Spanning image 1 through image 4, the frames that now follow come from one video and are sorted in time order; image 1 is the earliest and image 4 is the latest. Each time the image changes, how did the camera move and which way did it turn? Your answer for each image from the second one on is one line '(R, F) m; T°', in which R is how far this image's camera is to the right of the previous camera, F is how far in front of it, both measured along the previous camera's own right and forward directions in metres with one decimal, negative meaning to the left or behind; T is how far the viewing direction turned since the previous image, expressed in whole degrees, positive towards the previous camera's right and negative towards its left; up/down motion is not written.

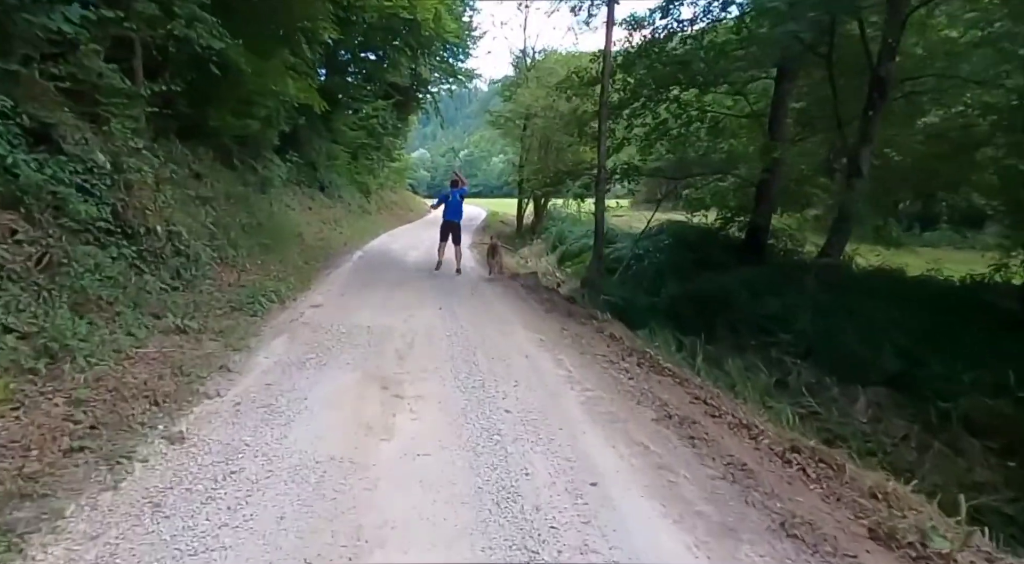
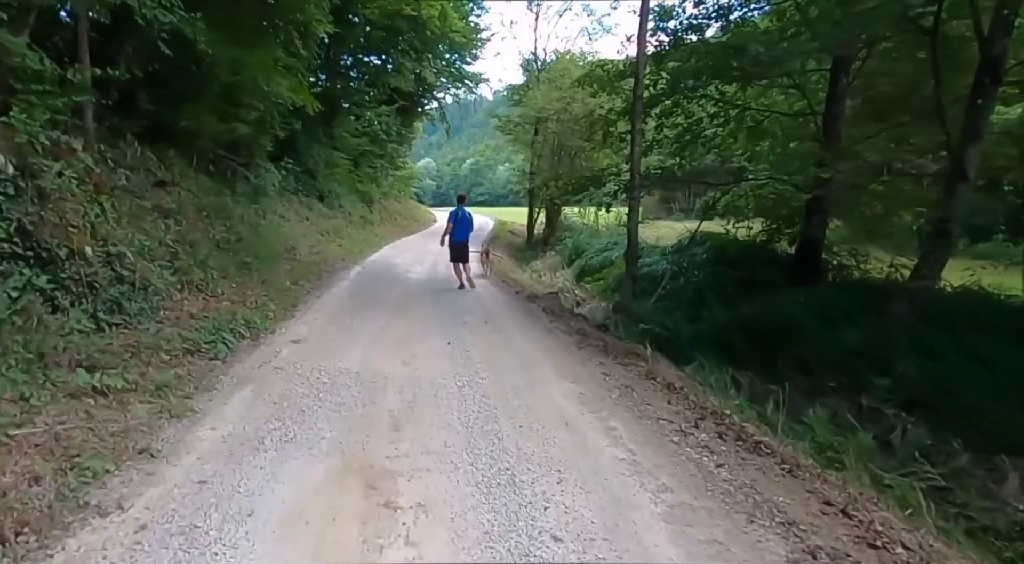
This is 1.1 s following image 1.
(-0.2, +1.5) m; -1°
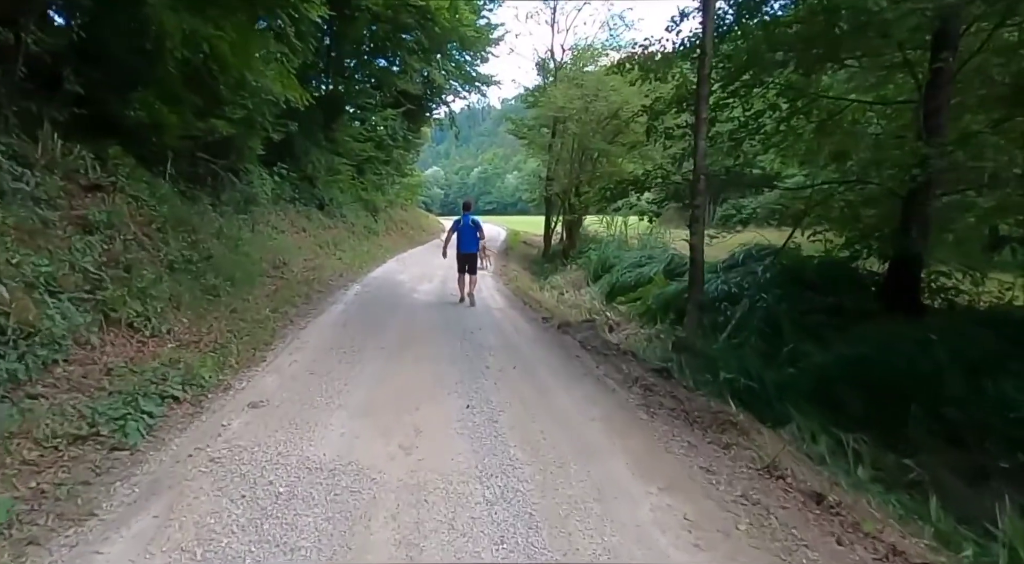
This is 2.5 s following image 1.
(-0.3, +1.9) m; -1°
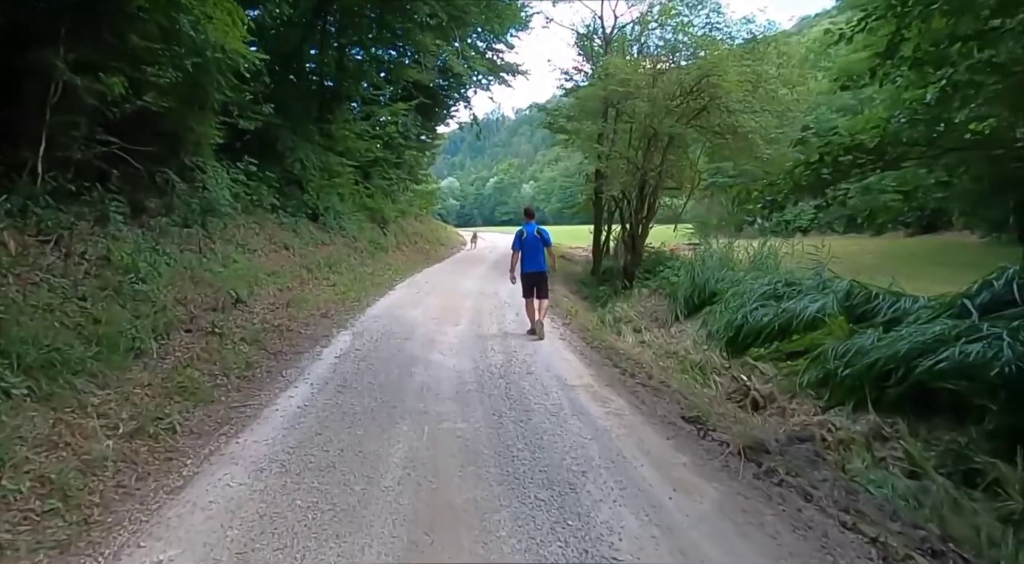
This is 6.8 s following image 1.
(-0.8, +4.6) m; -2°
